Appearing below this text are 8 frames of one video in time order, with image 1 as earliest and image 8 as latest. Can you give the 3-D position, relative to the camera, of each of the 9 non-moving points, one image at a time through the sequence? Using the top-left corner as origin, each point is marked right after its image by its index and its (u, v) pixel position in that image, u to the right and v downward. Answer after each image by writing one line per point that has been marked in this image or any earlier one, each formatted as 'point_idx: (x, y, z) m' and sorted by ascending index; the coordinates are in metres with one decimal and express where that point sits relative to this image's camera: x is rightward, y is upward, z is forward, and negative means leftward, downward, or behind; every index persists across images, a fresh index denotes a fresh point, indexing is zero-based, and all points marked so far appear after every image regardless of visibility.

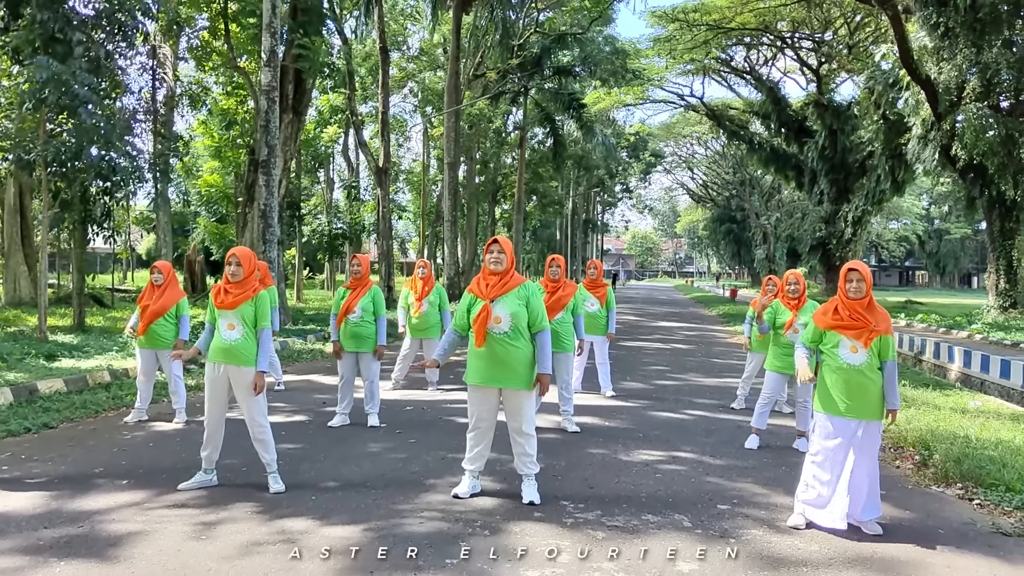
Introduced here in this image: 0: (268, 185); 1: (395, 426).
0: (-4.9, +2.1, +15.2) m
1: (-1.1, -1.2, +6.8) m
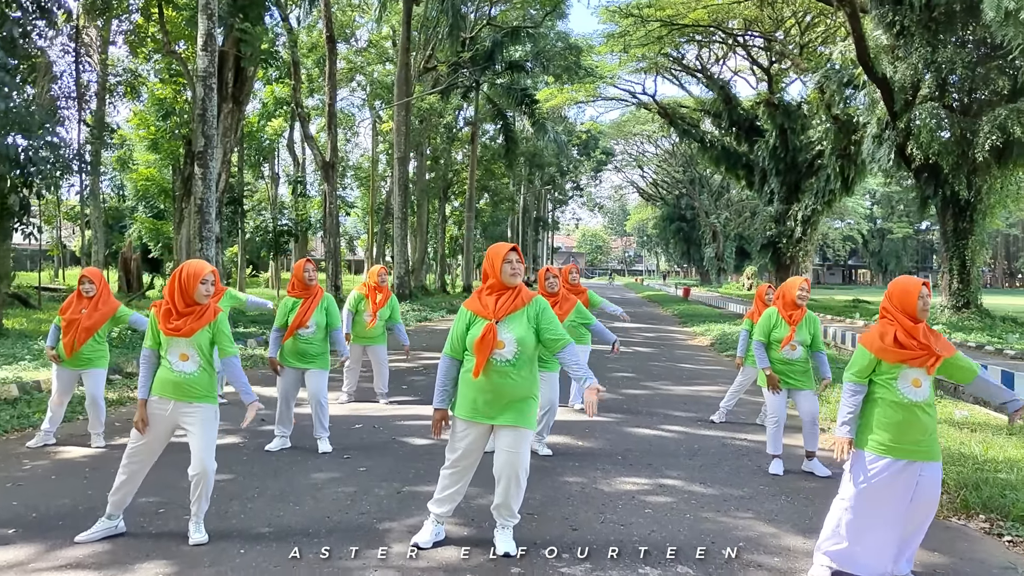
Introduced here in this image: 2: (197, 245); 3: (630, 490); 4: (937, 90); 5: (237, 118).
0: (-5.8, +2.0, +14.1) m
1: (-1.3, -1.3, +6.0) m
2: (-6.5, +0.9, +15.6) m
3: (+0.8, -1.3, +4.9) m
4: (+9.9, +4.8, +18.0) m
5: (-6.2, +3.8, +17.1) m
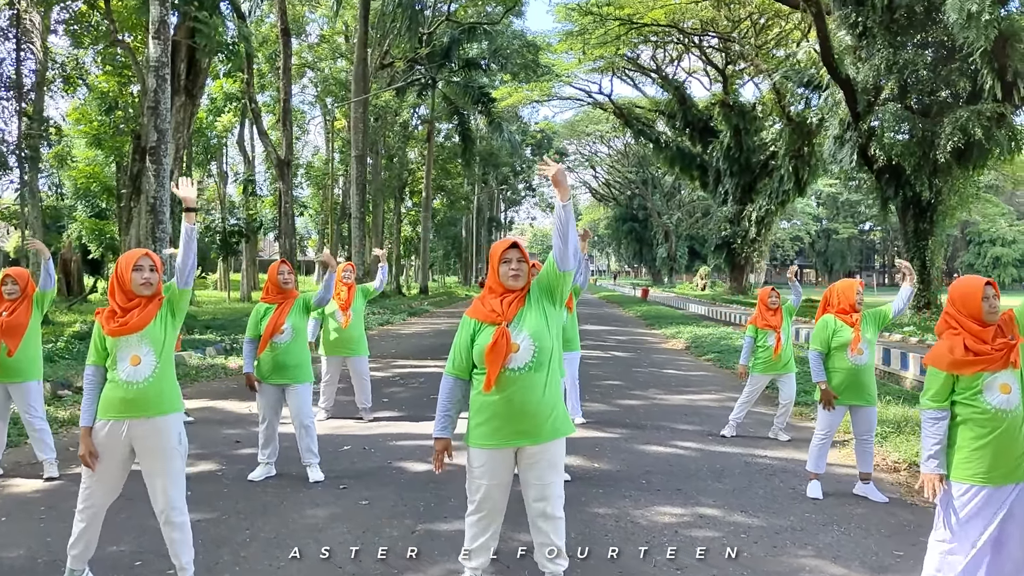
0: (-6.2, +2.0, +13.2) m
1: (-1.3, -1.3, +5.4) m
2: (-7.1, +0.8, +14.6) m
3: (+0.9, -1.4, +4.4) m
4: (+9.2, +4.7, +18.1) m
5: (-6.9, +3.8, +16.1) m
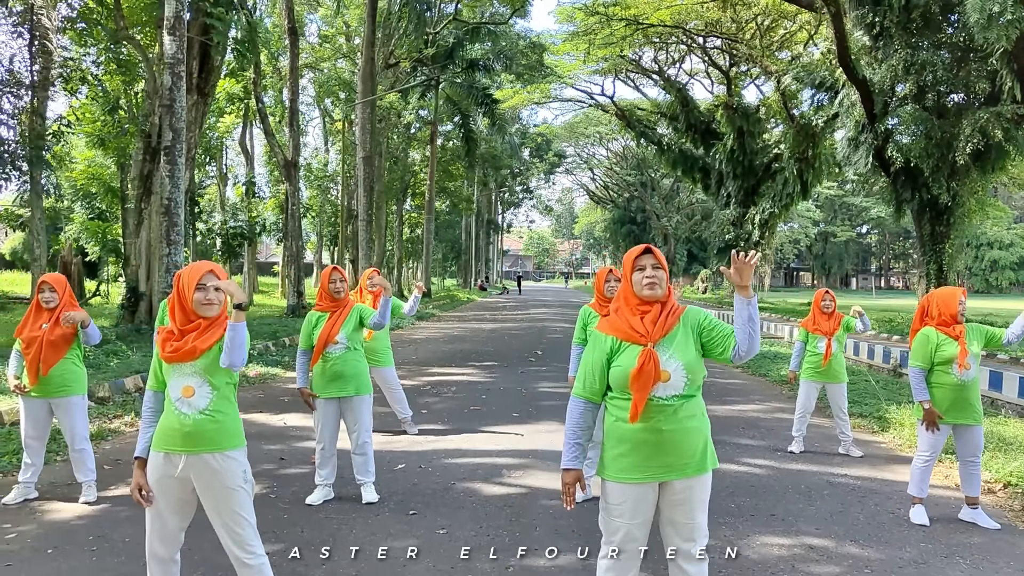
0: (-5.8, +1.9, +12.8) m
1: (-0.8, -1.4, +5.0) m
2: (-6.6, +0.7, +14.2) m
3: (+1.5, -1.4, +4.1) m
4: (+9.6, +4.6, +17.8) m
5: (-6.4, +3.7, +15.7) m
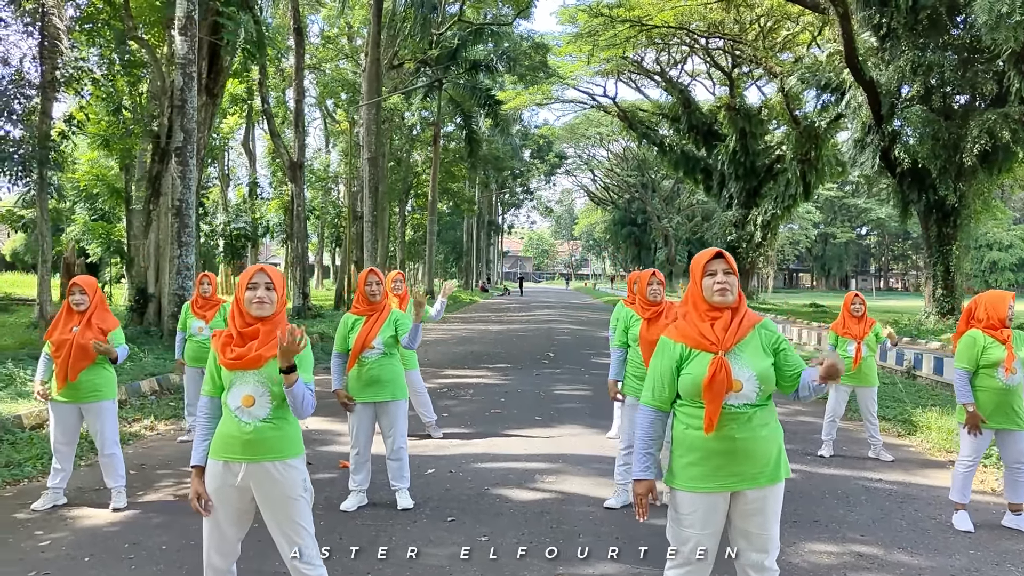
0: (-5.6, +1.9, +12.7) m
1: (-0.5, -1.4, +5.0) m
2: (-6.4, +0.7, +14.1) m
3: (+1.7, -1.5, +4.0) m
4: (+9.8, +4.6, +17.8) m
5: (-6.2, +3.6, +15.6) m
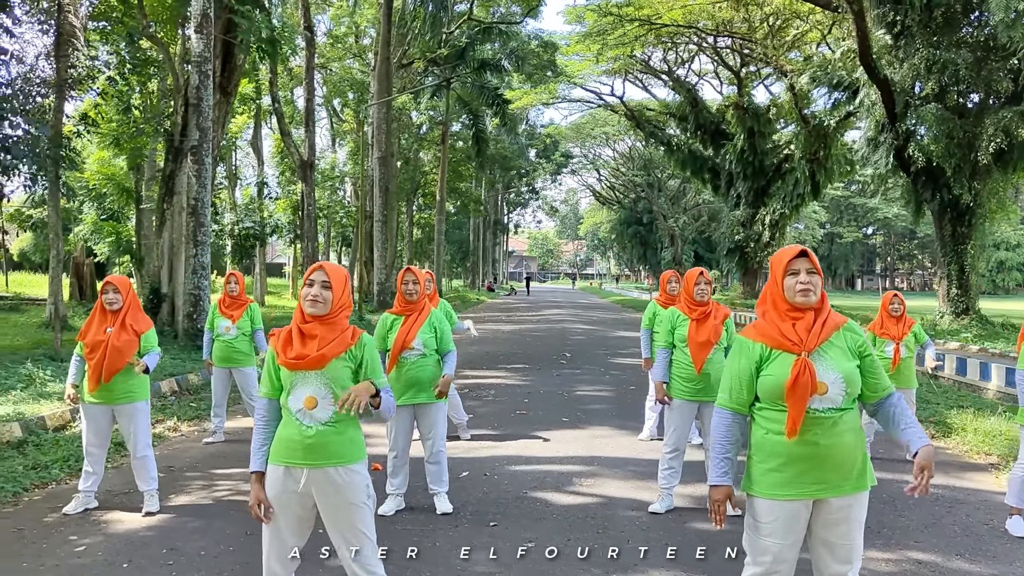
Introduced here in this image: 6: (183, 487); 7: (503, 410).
0: (-5.3, +1.9, +12.6) m
1: (-0.3, -1.4, +4.9) m
2: (-6.1, +0.7, +14.0) m
3: (+1.9, -1.5, +3.9) m
4: (+10.1, +4.6, +17.6) m
5: (-5.9, +3.6, +15.6) m
6: (-2.4, -1.4, +5.4) m
7: (-0.1, -1.4, +8.5) m
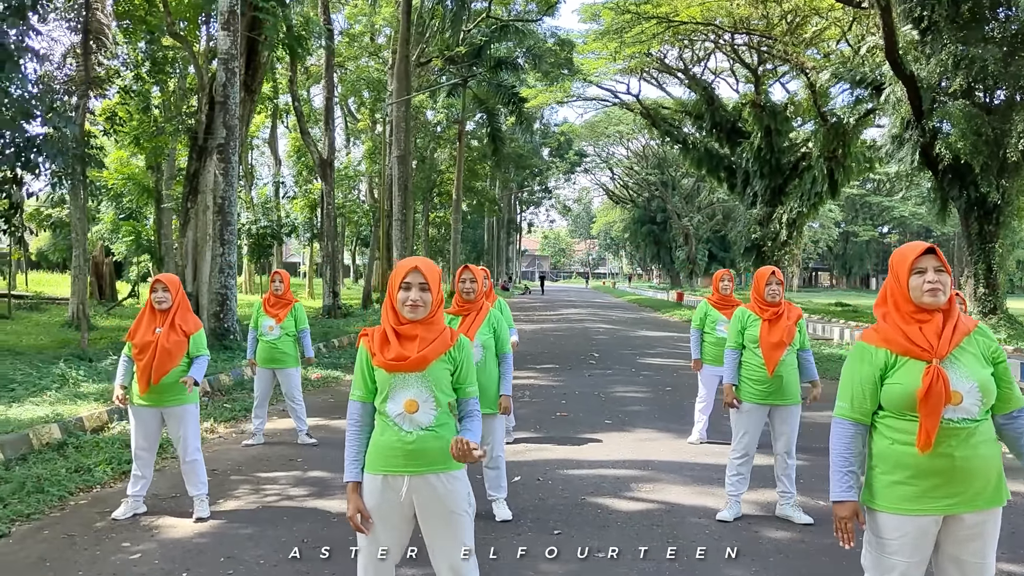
0: (-4.8, +1.9, +12.5) m
1: (+0.1, -1.4, +4.7) m
2: (-5.6, +0.7, +13.9) m
3: (+2.3, -1.4, +3.7) m
4: (+10.7, +4.6, +17.3) m
5: (-5.4, +3.7, +15.5) m
6: (-2.0, -1.4, +5.3) m
7: (+0.3, -1.4, +8.3) m
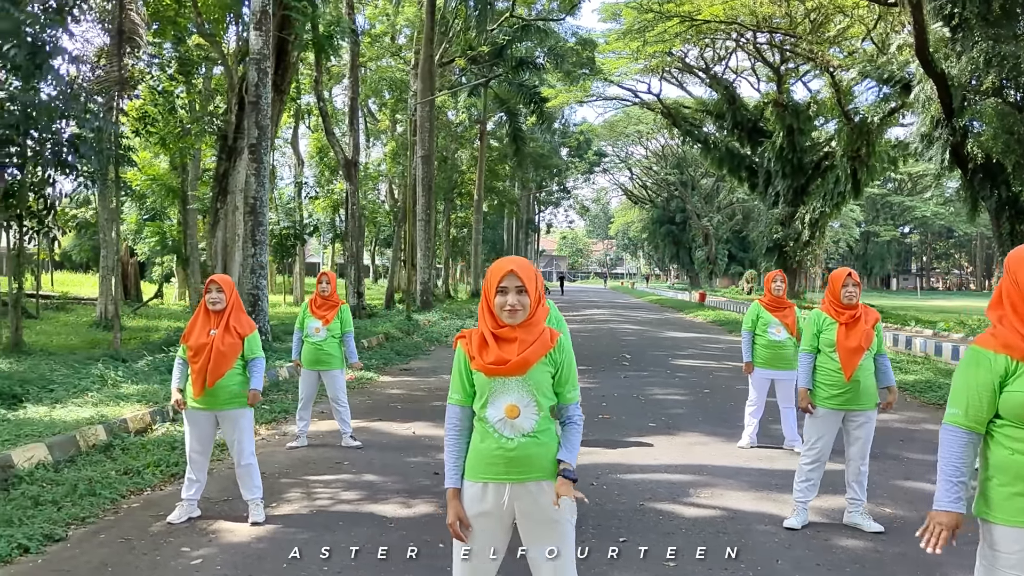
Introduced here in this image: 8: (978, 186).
0: (-4.2, +1.9, +12.5) m
1: (+0.5, -1.4, +4.6) m
2: (-5.0, +0.7, +13.9) m
3: (+2.7, -1.5, +3.6) m
4: (+11.3, +4.6, +17.0) m
5: (-4.8, +3.7, +15.5) m
6: (-1.6, -1.4, +5.3) m
7: (+0.8, -1.4, +8.2) m
8: (+12.5, +2.7, +19.9) m
